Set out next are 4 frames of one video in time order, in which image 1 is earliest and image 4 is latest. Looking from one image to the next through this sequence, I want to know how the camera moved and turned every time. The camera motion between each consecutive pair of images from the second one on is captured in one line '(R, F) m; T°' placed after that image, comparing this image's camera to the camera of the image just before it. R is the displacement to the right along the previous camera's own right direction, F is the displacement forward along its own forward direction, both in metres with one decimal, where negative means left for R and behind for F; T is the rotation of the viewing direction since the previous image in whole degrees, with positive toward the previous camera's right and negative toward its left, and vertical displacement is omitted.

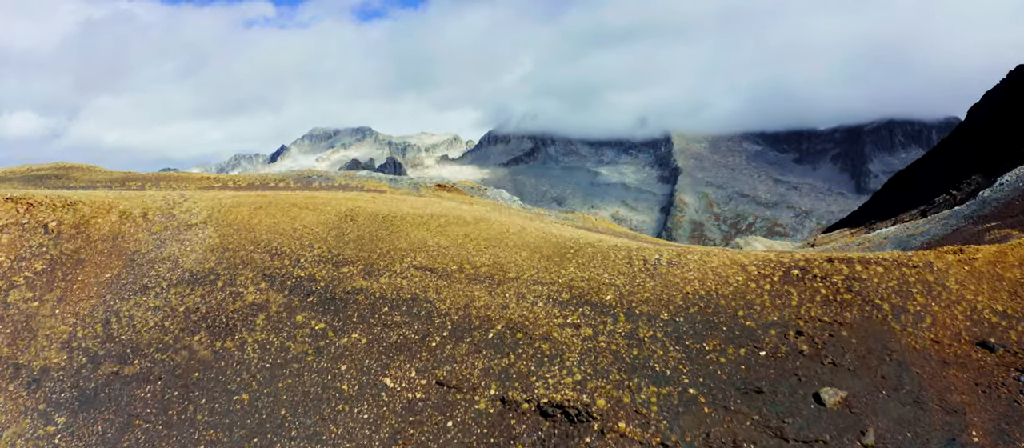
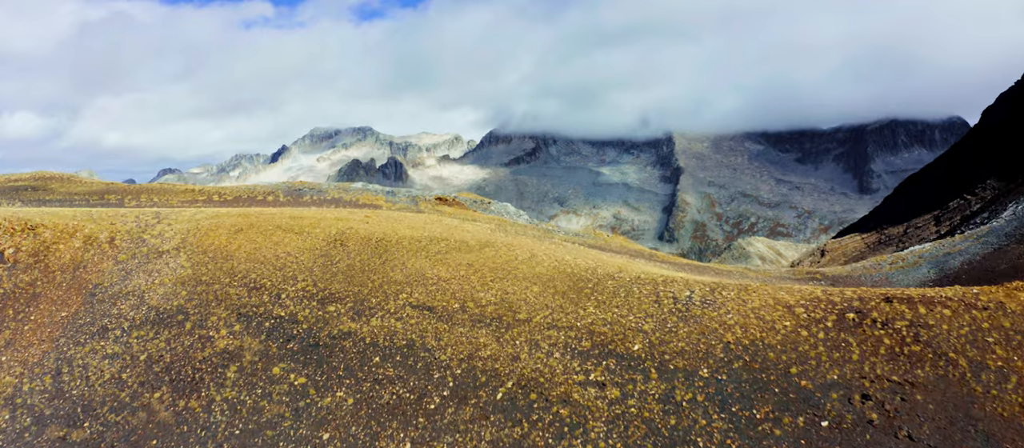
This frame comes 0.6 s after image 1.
(-0.2, +1.6) m; 0°
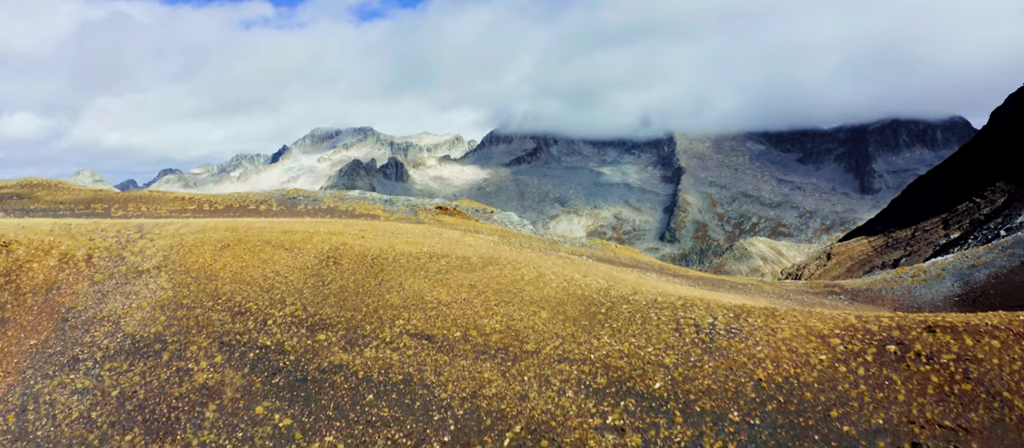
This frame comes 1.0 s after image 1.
(-0.1, +0.9) m; 0°
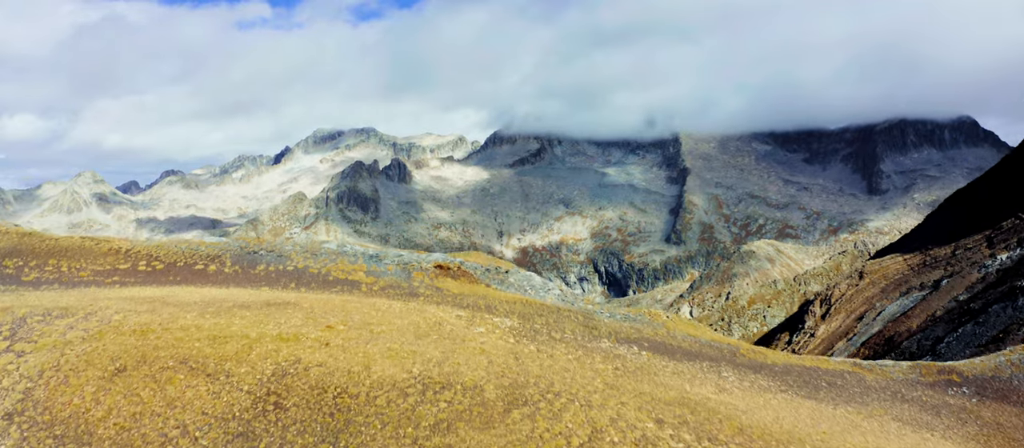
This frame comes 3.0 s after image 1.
(-0.6, +4.4) m; 0°
